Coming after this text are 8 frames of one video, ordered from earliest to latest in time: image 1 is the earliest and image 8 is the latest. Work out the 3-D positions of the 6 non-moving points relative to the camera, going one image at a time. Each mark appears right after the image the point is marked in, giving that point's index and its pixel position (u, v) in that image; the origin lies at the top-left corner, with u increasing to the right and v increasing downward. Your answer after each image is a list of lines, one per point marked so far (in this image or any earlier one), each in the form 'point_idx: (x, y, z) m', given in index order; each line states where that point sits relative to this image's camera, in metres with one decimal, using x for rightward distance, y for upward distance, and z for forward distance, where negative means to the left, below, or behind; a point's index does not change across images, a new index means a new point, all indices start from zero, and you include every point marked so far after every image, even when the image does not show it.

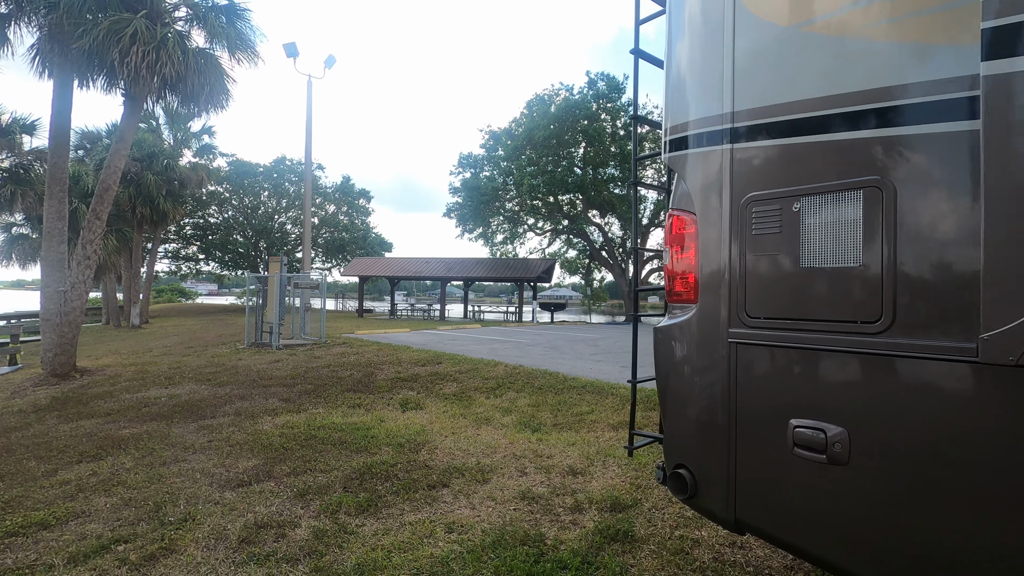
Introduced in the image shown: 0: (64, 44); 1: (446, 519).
0: (-8.2, +4.5, +9.5) m
1: (-0.4, -1.5, +3.3) m
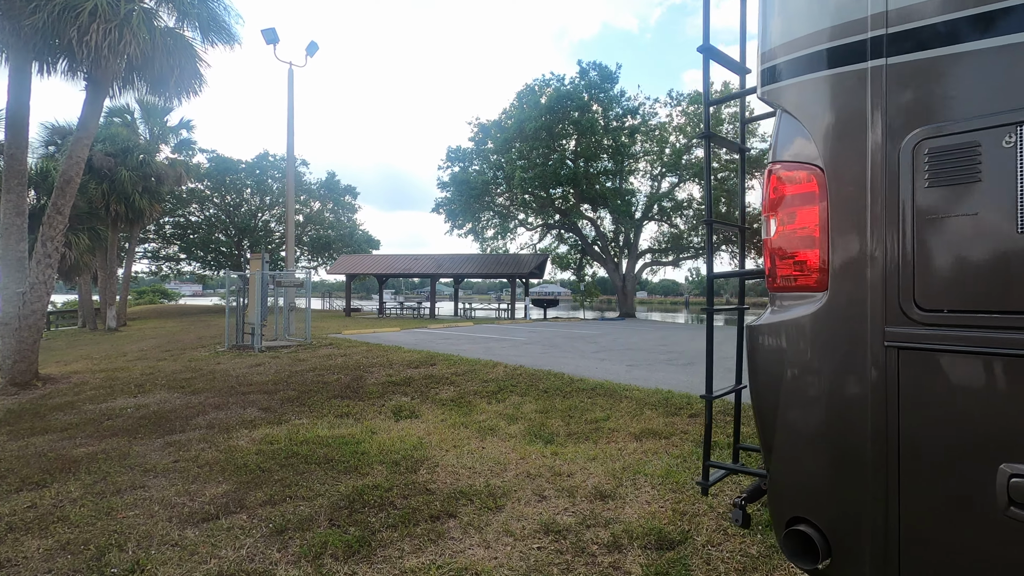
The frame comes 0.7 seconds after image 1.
0: (-8.3, +4.5, +8.7) m
1: (-0.3, -1.4, +2.7) m
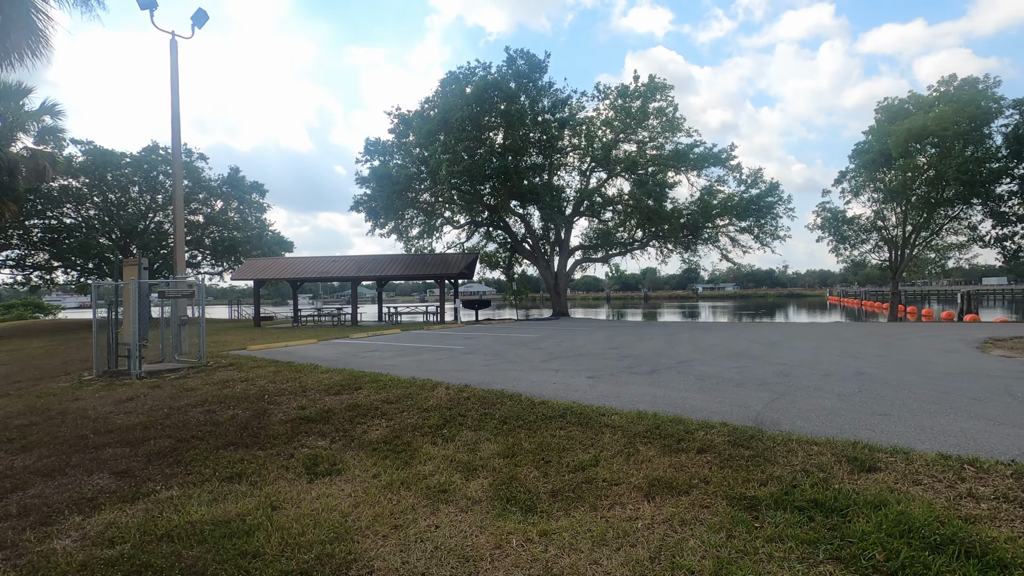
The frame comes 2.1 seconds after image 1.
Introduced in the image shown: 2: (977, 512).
0: (-9.2, +4.1, +6.0) m
1: (-0.2, -1.5, +1.3) m
2: (+2.6, -1.3, +2.9) m
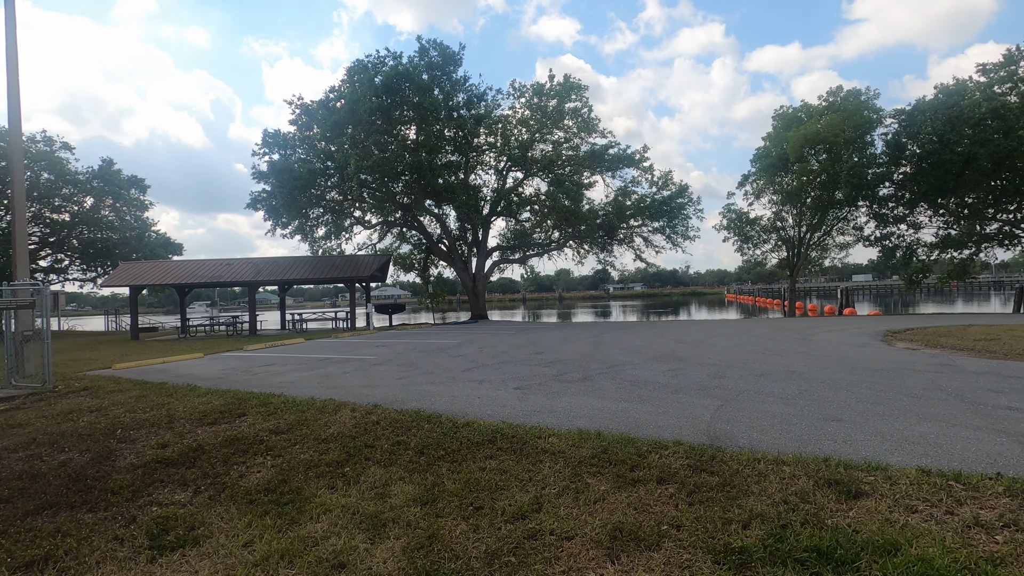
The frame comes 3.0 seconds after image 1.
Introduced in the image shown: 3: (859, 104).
0: (-10.0, +4.0, +3.6) m
1: (-0.3, -1.5, +0.4) m
2: (+2.3, -1.2, +2.4) m
3: (+13.2, +7.0, +19.6) m
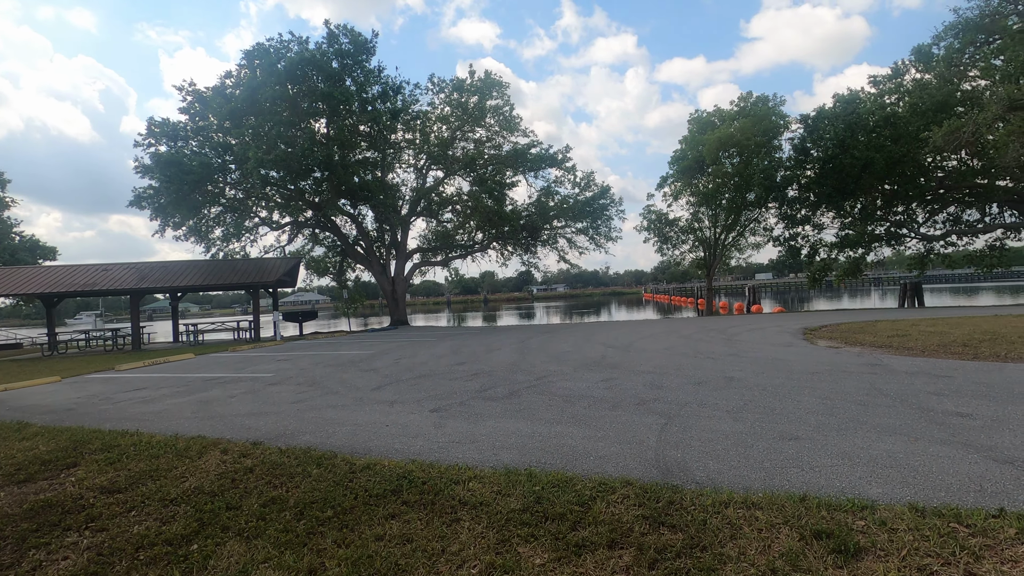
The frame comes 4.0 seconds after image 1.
0: (-10.4, +3.8, +1.3) m
1: (-0.3, -1.6, -0.5) m
2: (+1.9, -1.2, +1.8) m
3: (+10.1, +7.1, +20.5) m
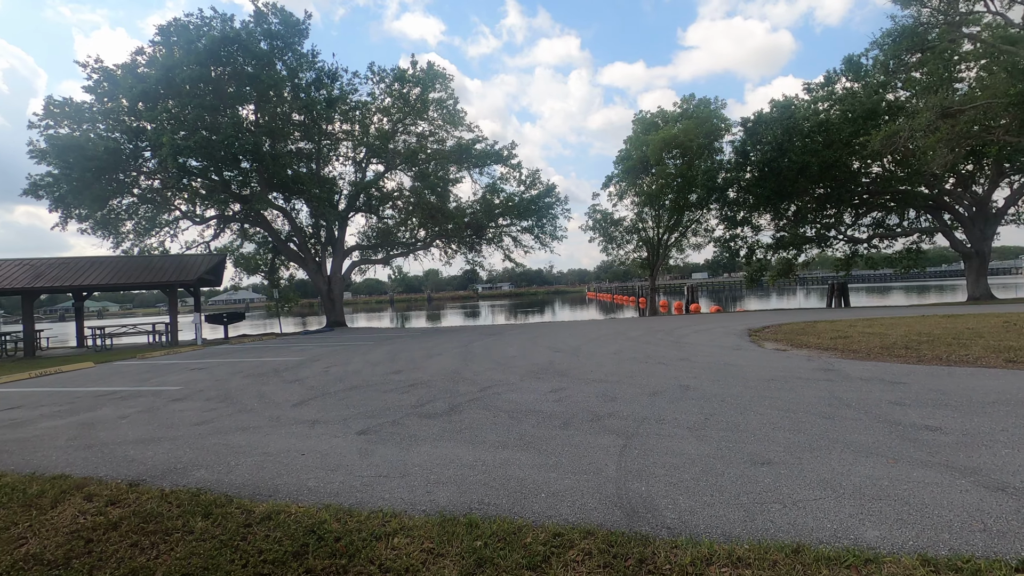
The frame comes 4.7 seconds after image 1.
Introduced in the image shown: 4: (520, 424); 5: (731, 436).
0: (-10.5, +3.7, -0.5) m
1: (-0.2, -1.6, -1.2) m
2: (+1.7, -1.3, +1.4) m
3: (+7.9, +7.1, +20.8) m
4: (+0.1, -1.3, +5.1) m
5: (+1.8, -1.2, +4.2) m
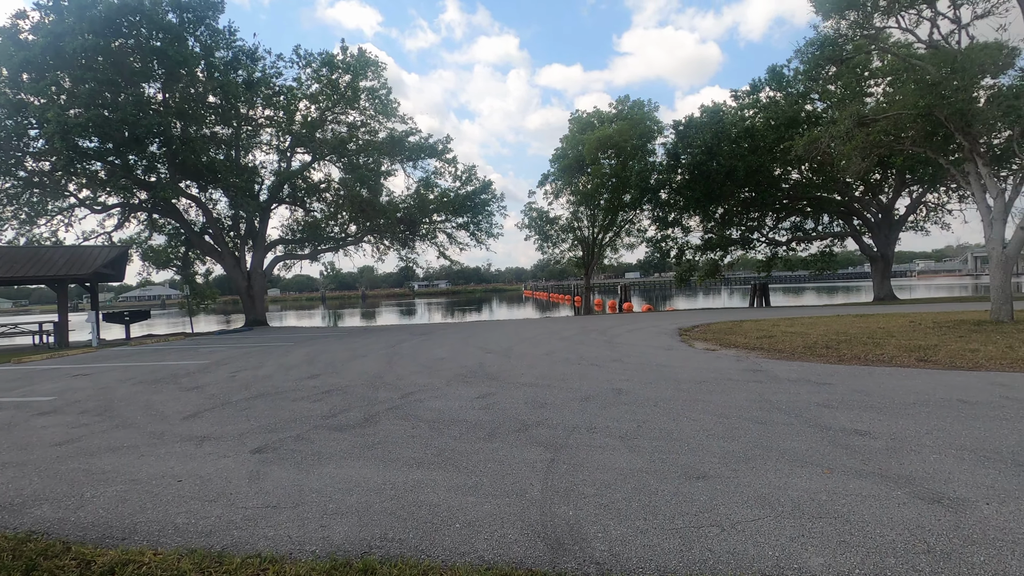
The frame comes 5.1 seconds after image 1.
0: (-10.4, +3.8, -2.2) m
1: (-0.2, -1.6, -1.6) m
2: (+1.5, -1.3, +1.1) m
3: (+5.3, +7.1, +21.1) m
4: (-0.6, -1.3, +4.6) m
5: (+1.2, -1.2, +3.9) m
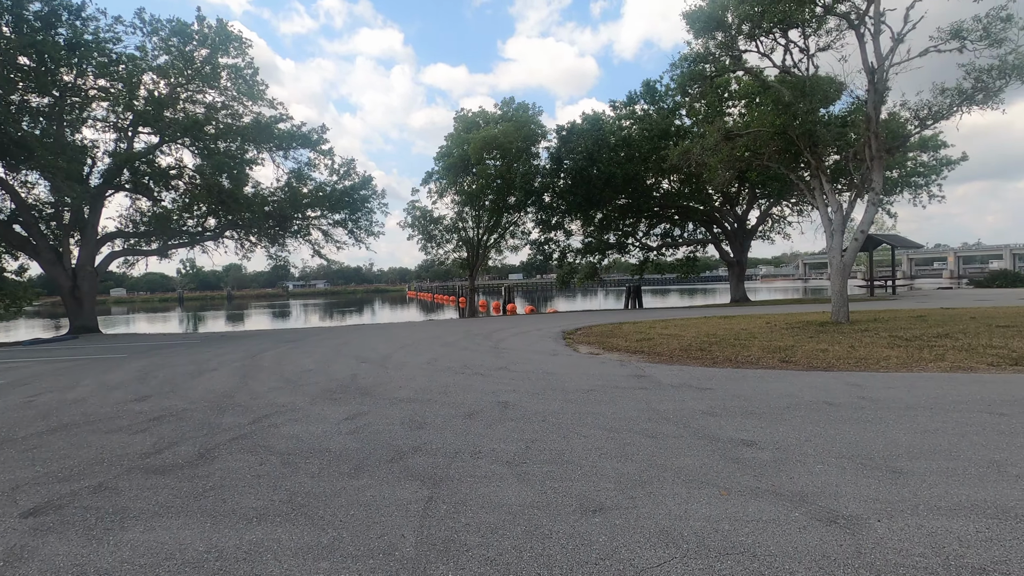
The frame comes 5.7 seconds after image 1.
0: (-9.6, +3.8, -5.0) m
1: (+0.2, -1.7, -2.2) m
2: (+1.2, -1.3, +0.9) m
3: (+0.6, +7.0, +21.2) m
4: (-1.6, -1.4, +3.8) m
5: (+0.3, -1.3, +3.5) m
